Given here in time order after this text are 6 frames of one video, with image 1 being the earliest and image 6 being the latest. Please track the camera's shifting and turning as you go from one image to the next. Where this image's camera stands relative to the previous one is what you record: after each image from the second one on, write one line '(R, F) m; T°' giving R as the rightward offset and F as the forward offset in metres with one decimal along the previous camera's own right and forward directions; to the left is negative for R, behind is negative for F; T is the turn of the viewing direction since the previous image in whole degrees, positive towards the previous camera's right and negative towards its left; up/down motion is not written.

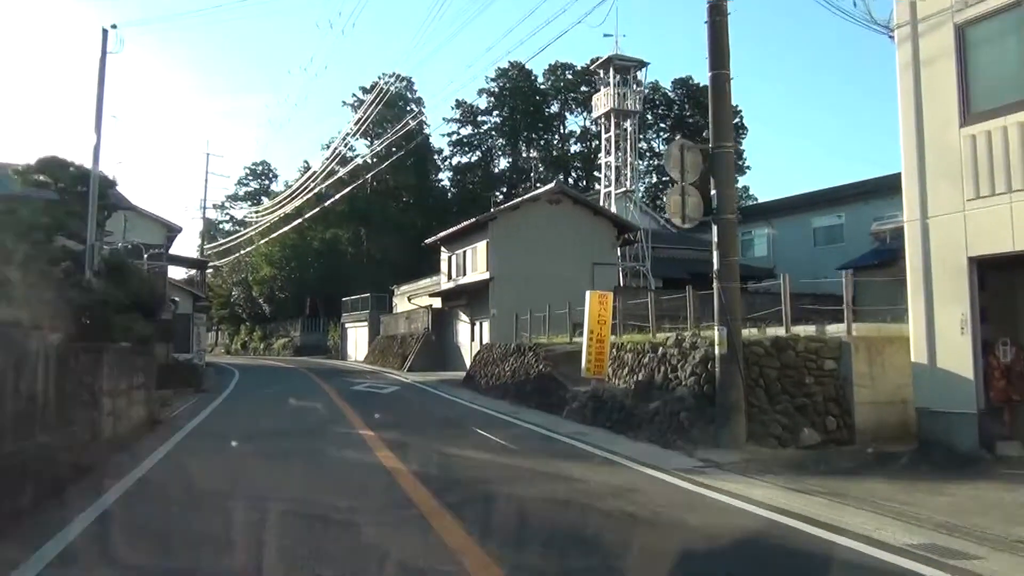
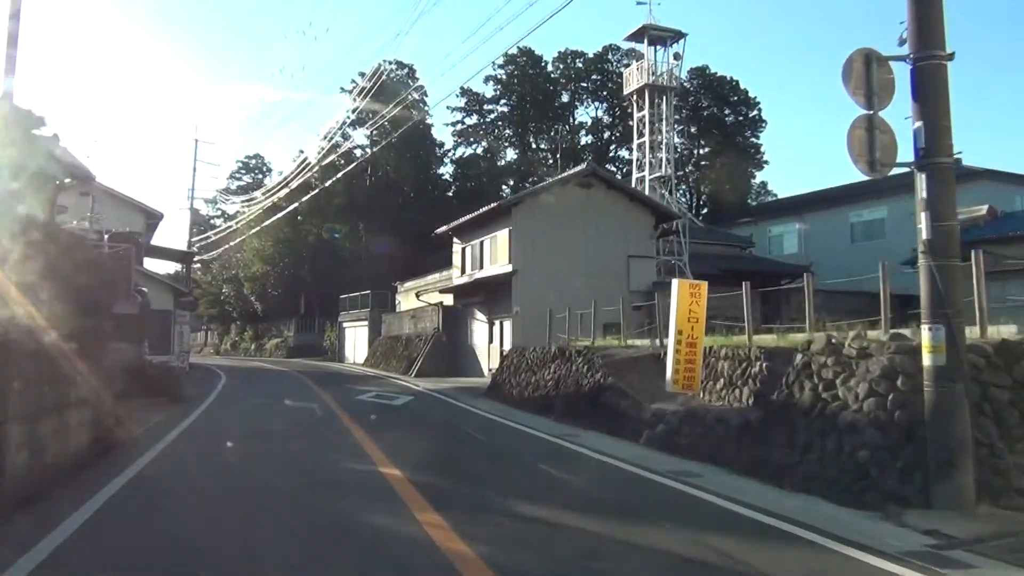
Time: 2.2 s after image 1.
(-0.9, +3.9) m; 0°
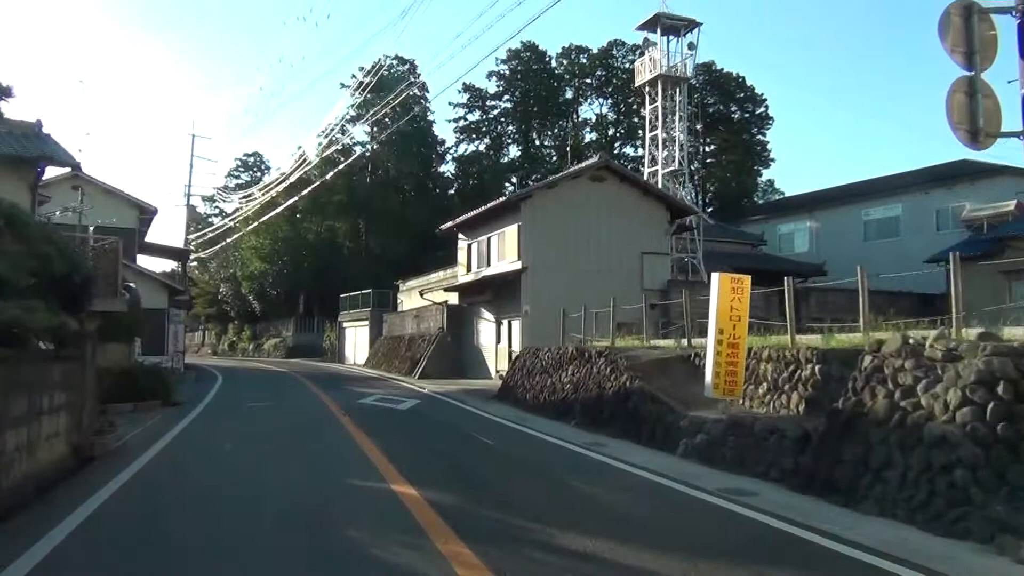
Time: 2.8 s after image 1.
(-0.3, +1.2) m; 0°
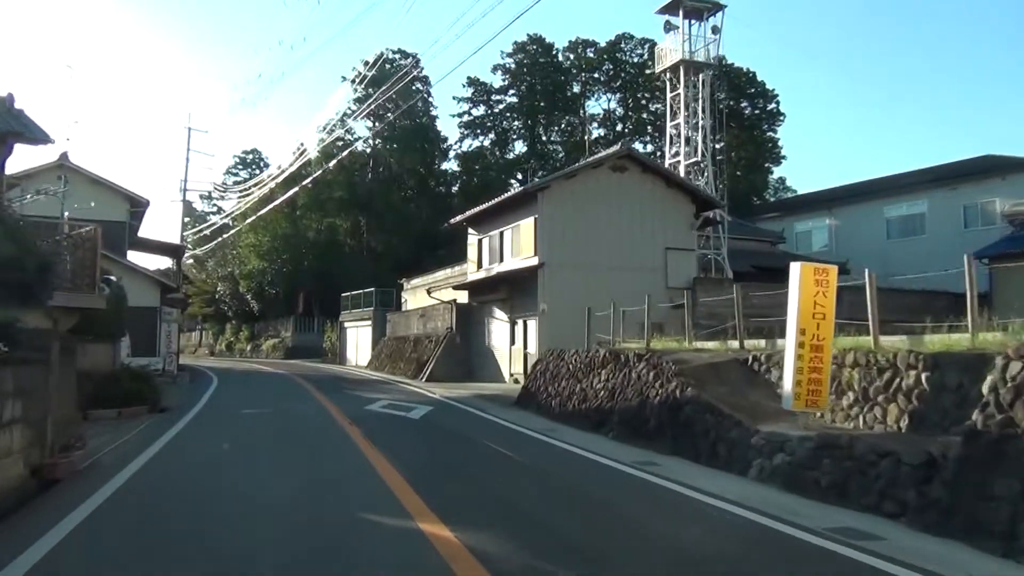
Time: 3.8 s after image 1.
(-0.4, +1.8) m; 0°
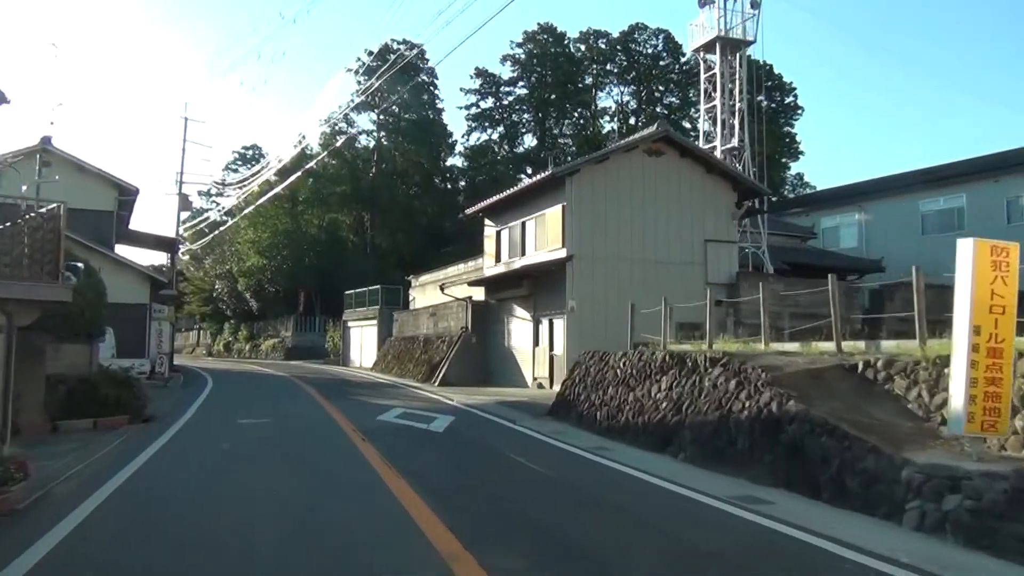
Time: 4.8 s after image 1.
(-0.6, +2.3) m; 0°
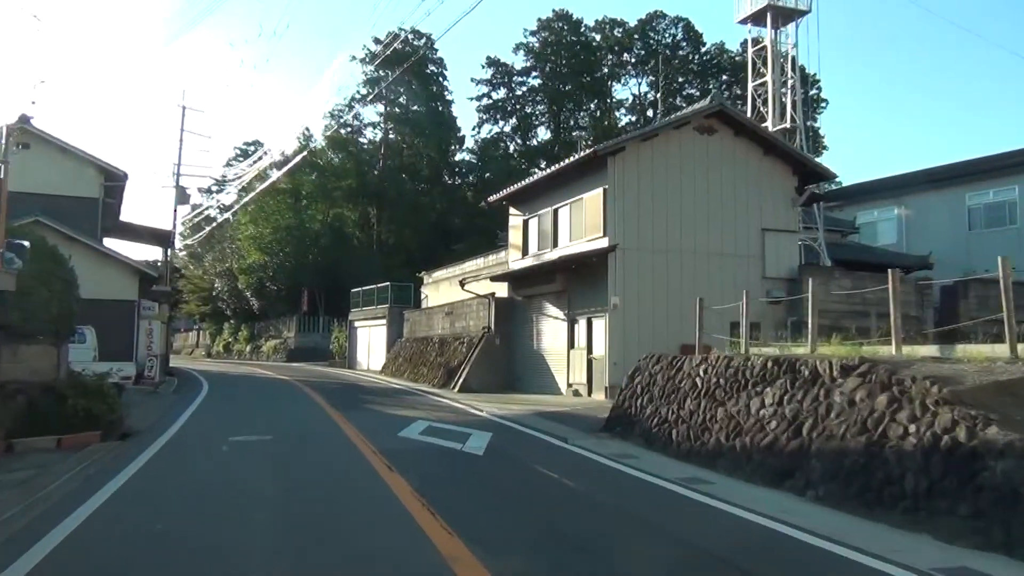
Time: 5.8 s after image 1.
(-0.6, +2.6) m; 0°
